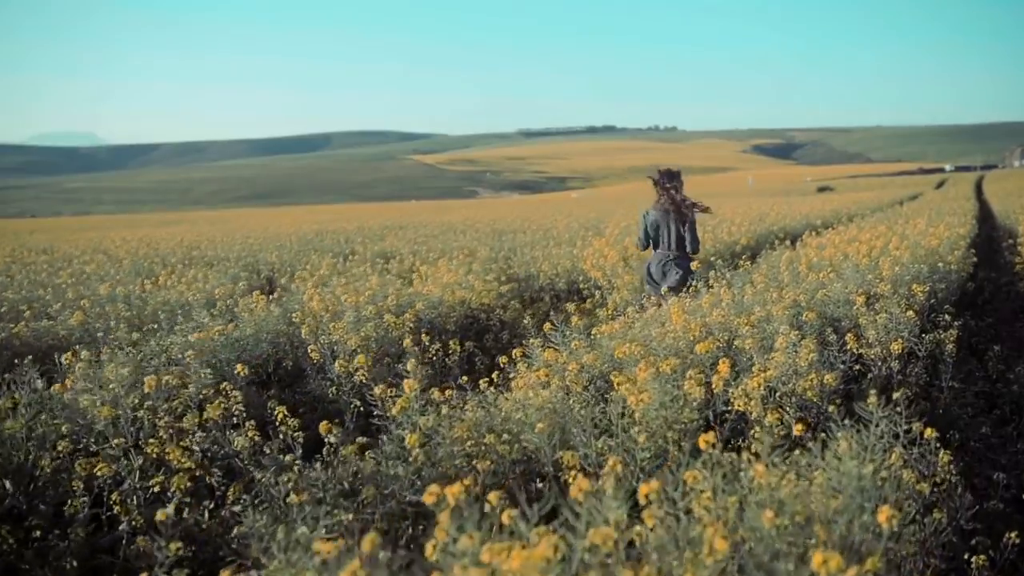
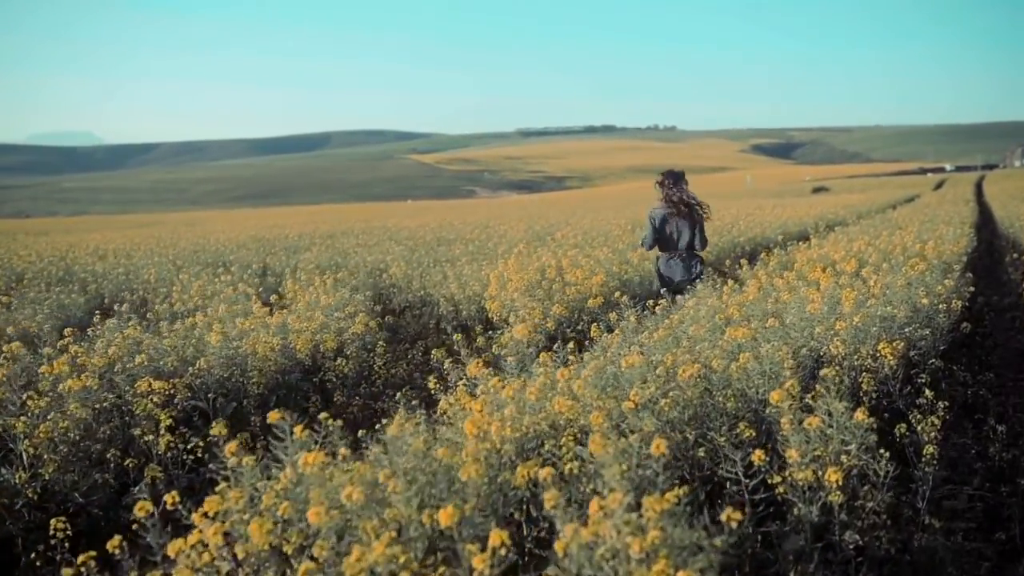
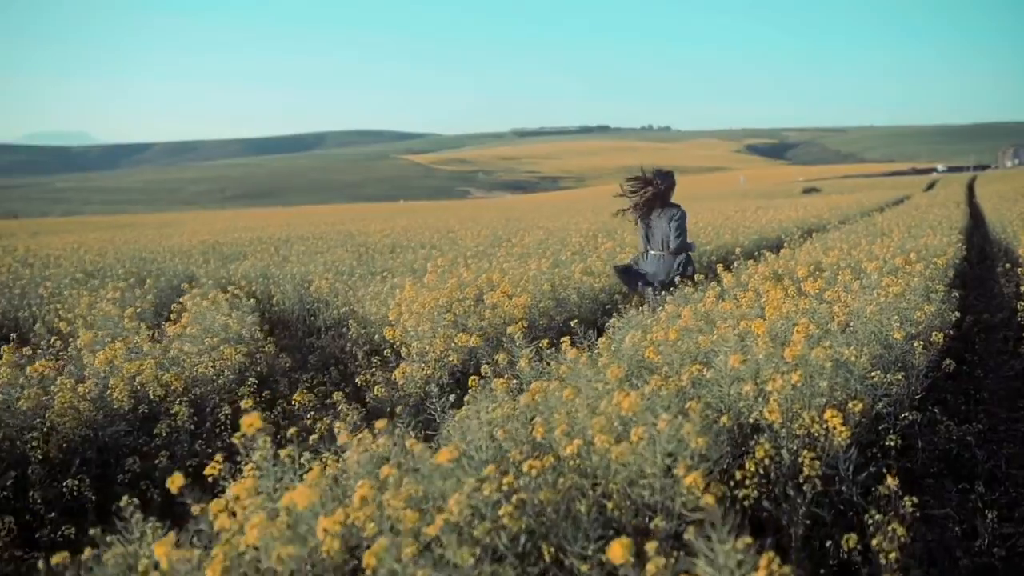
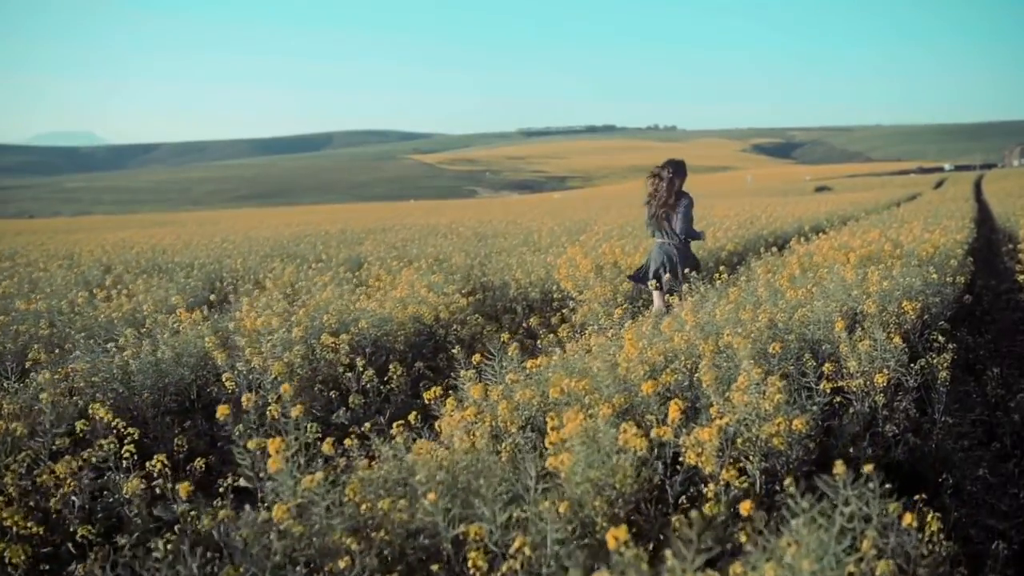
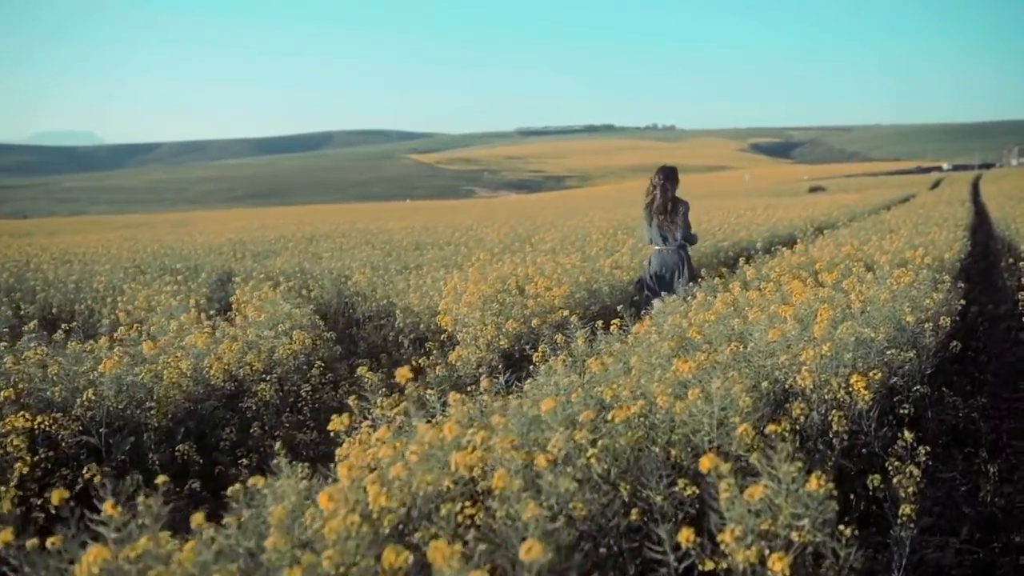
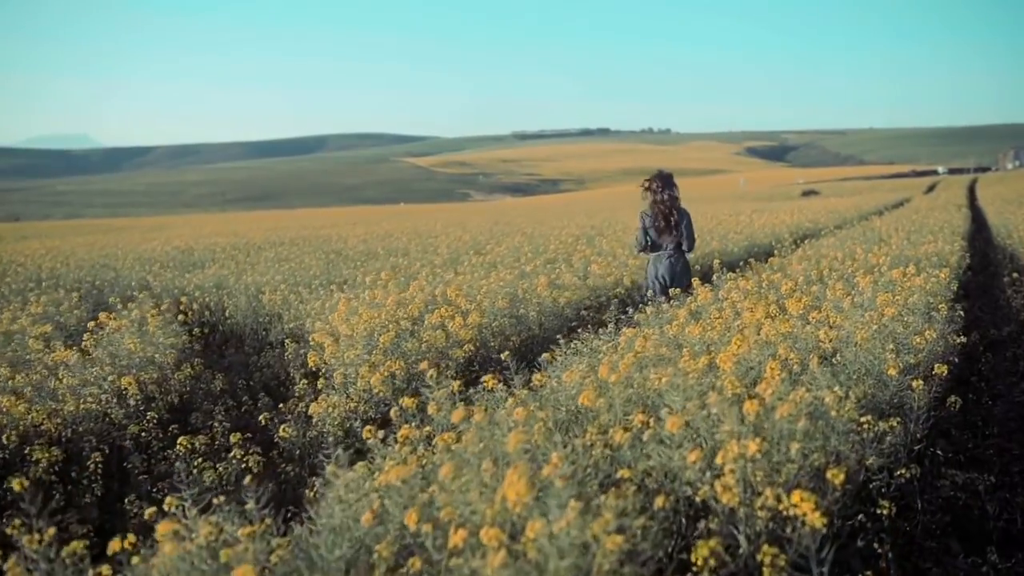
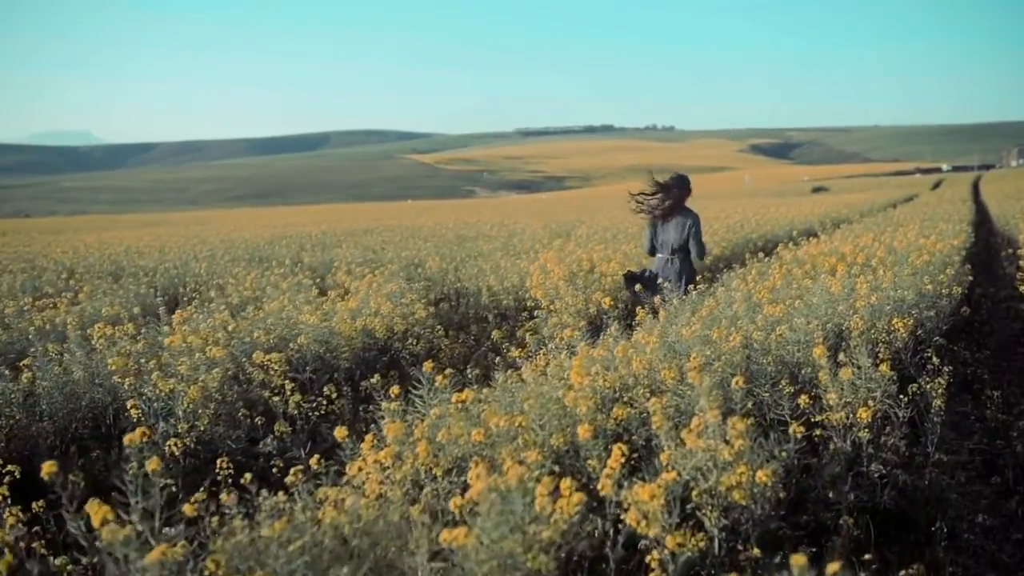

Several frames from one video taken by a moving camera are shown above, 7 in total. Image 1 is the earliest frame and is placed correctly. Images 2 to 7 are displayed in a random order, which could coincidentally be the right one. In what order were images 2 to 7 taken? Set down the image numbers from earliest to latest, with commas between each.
4, 7, 2, 5, 3, 6
